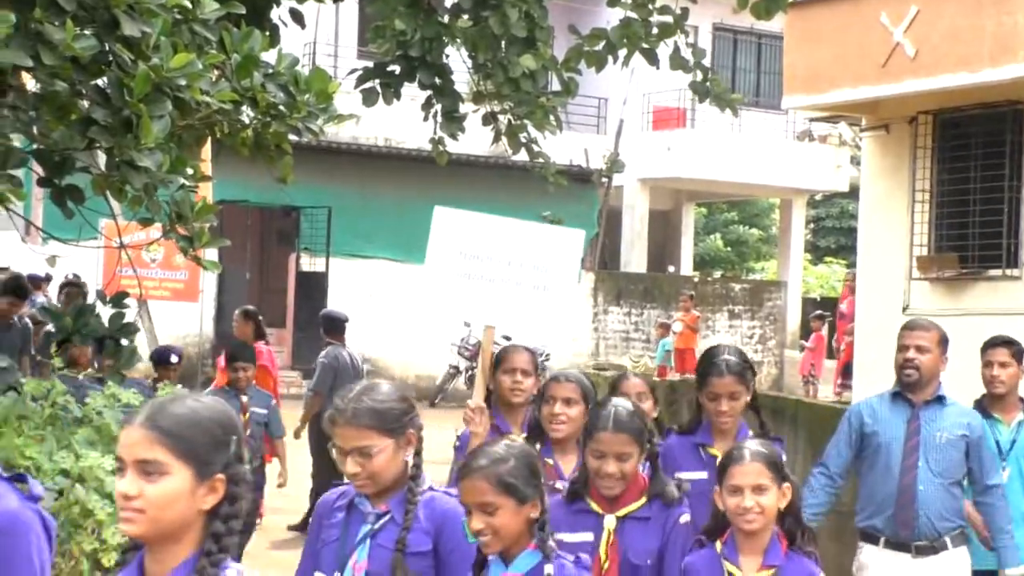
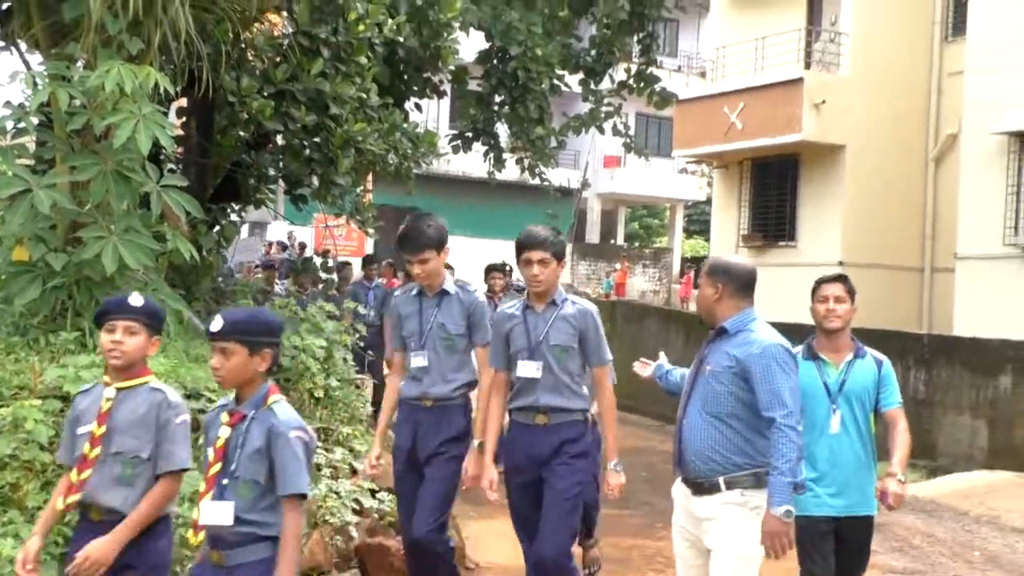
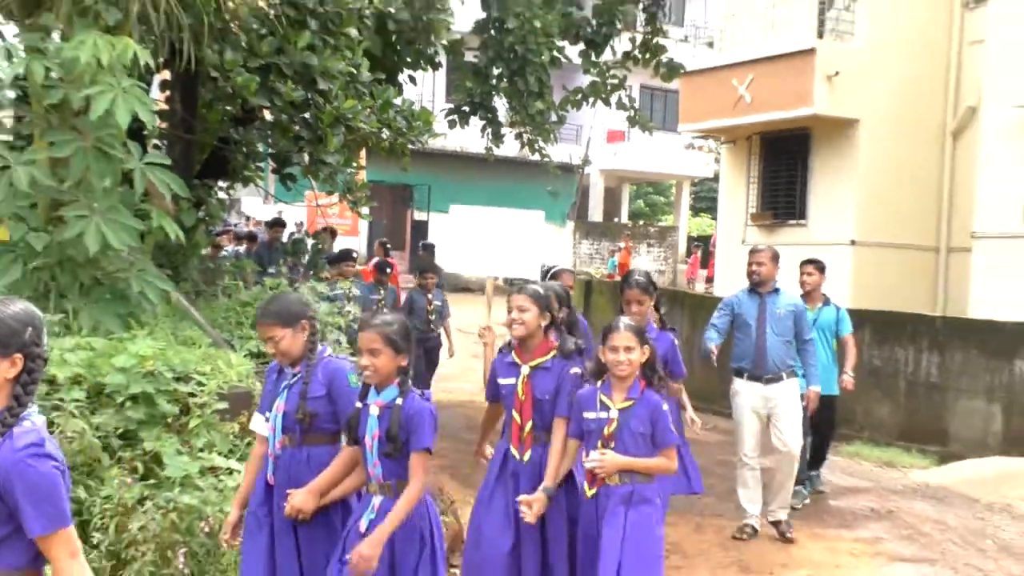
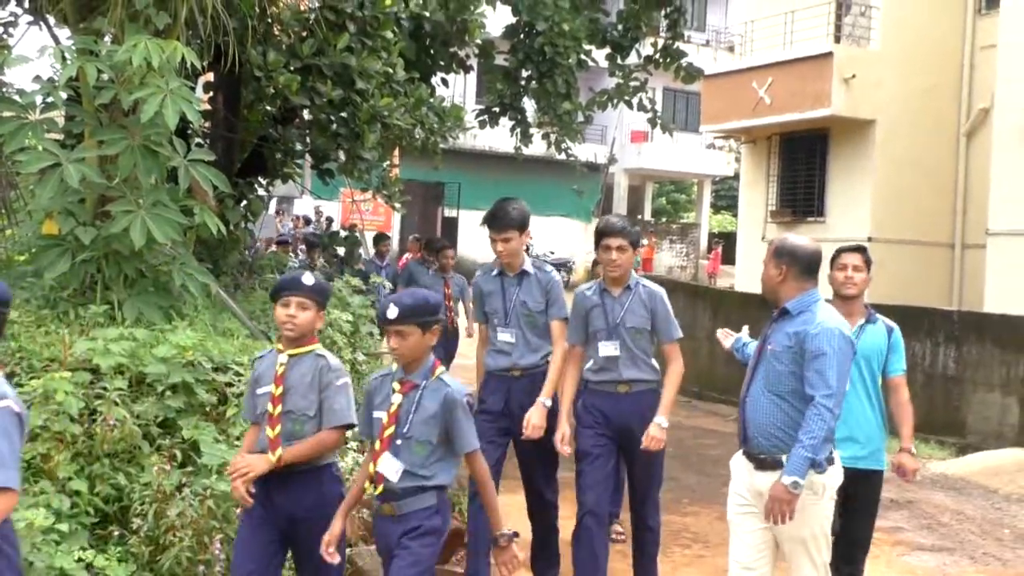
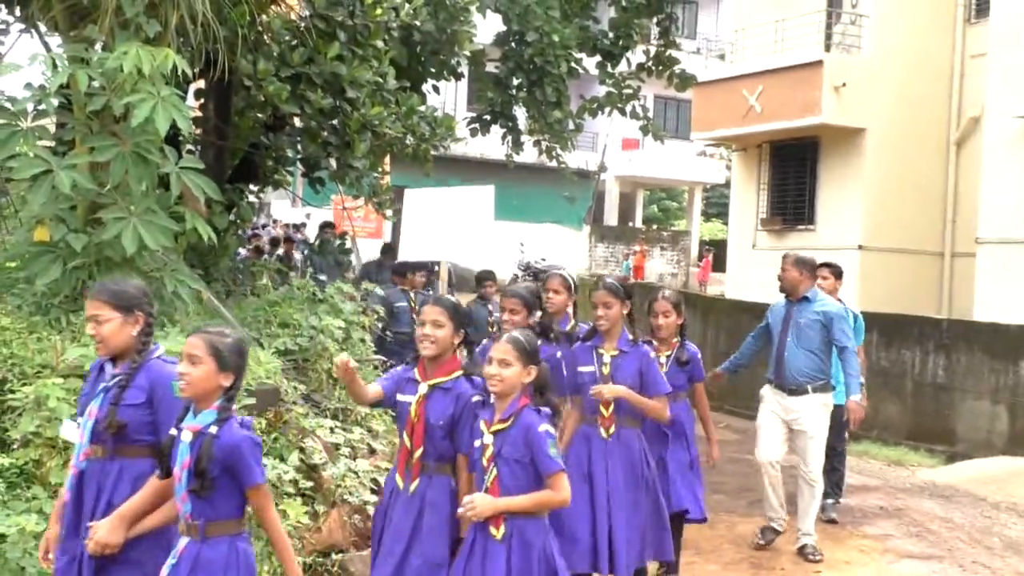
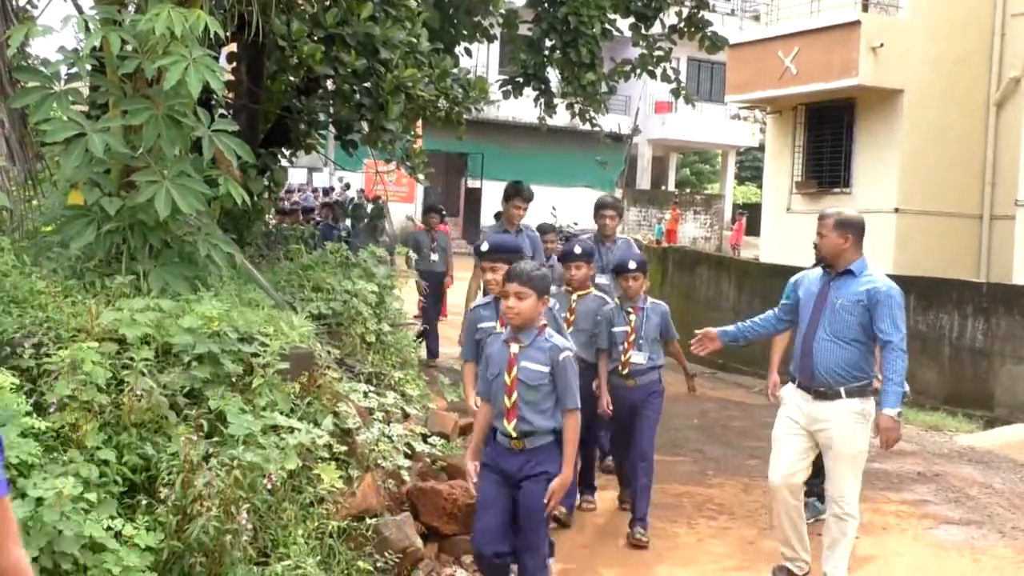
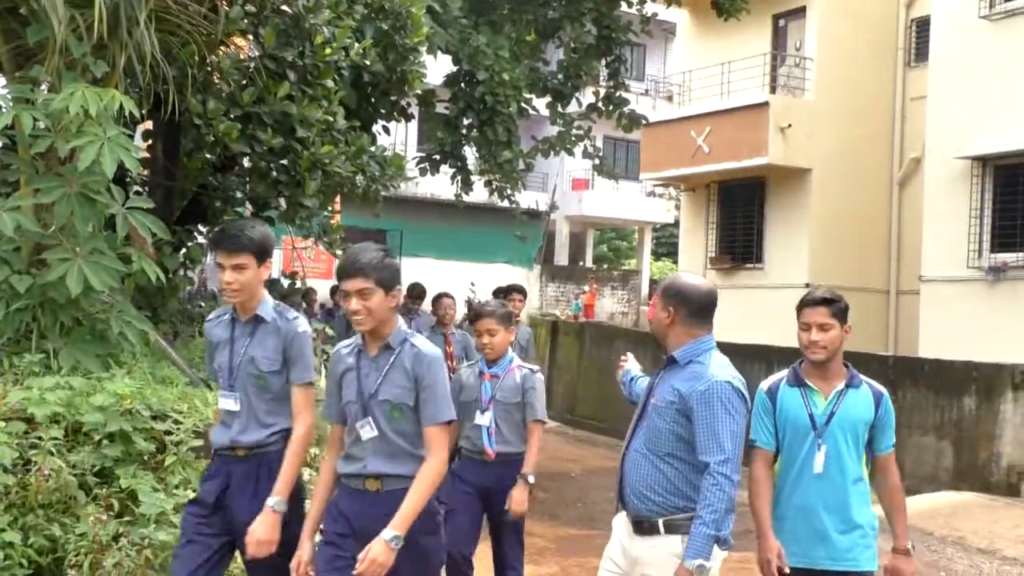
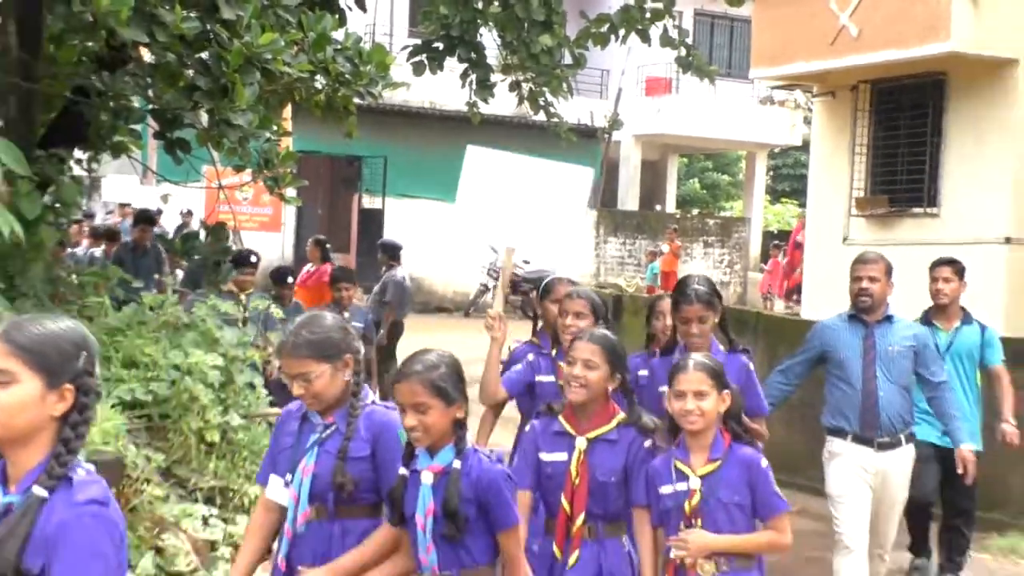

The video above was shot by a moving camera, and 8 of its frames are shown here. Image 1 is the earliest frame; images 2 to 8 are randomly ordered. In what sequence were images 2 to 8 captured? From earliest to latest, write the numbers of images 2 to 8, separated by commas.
8, 3, 5, 6, 4, 2, 7
